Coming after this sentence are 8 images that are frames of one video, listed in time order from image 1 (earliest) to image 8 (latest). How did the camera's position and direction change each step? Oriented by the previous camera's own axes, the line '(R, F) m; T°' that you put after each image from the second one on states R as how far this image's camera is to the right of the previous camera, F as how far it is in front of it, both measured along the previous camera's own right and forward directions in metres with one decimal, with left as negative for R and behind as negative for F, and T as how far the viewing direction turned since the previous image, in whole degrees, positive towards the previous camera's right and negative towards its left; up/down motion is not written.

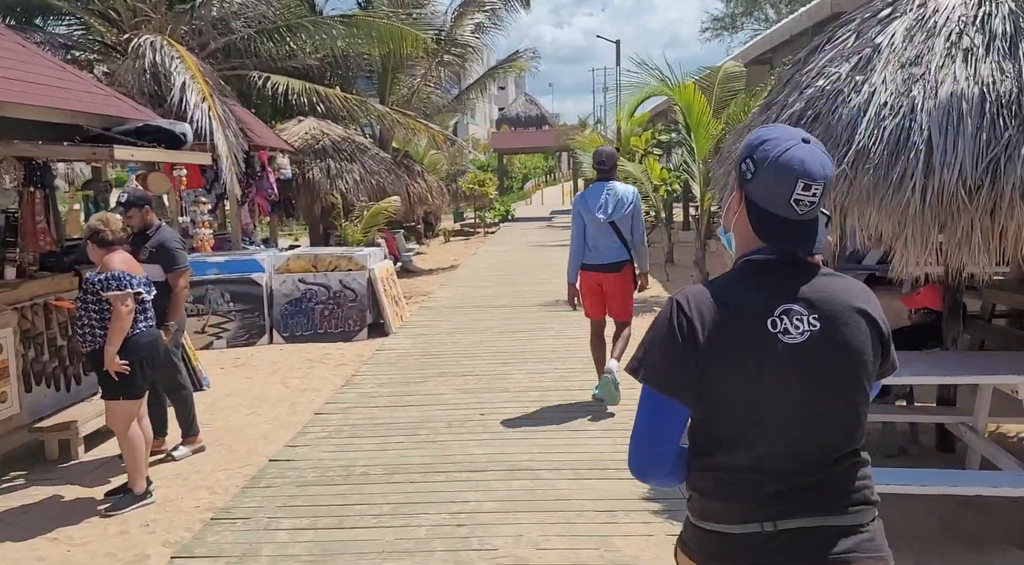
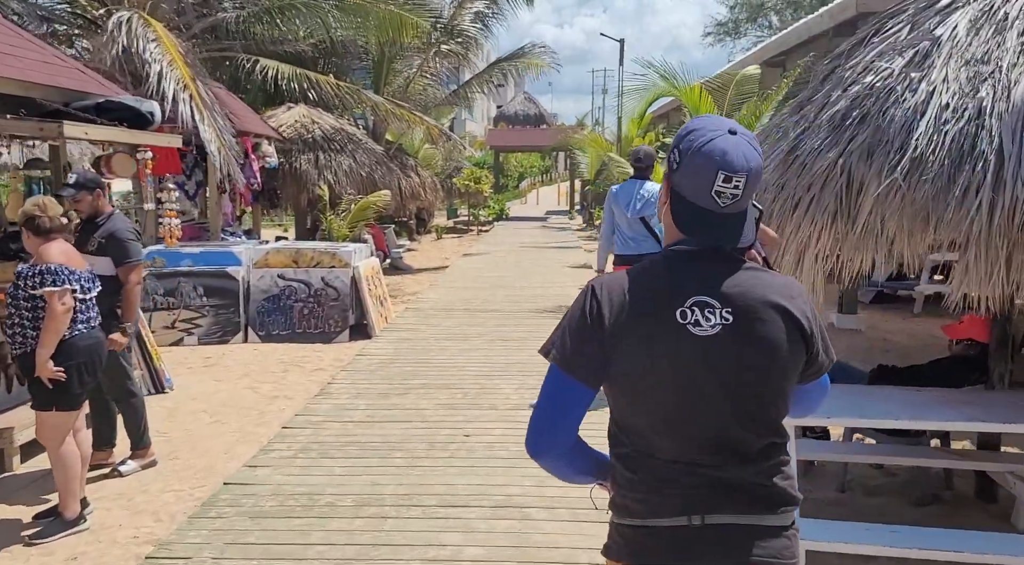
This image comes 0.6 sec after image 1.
(0.0, +0.5) m; +1°
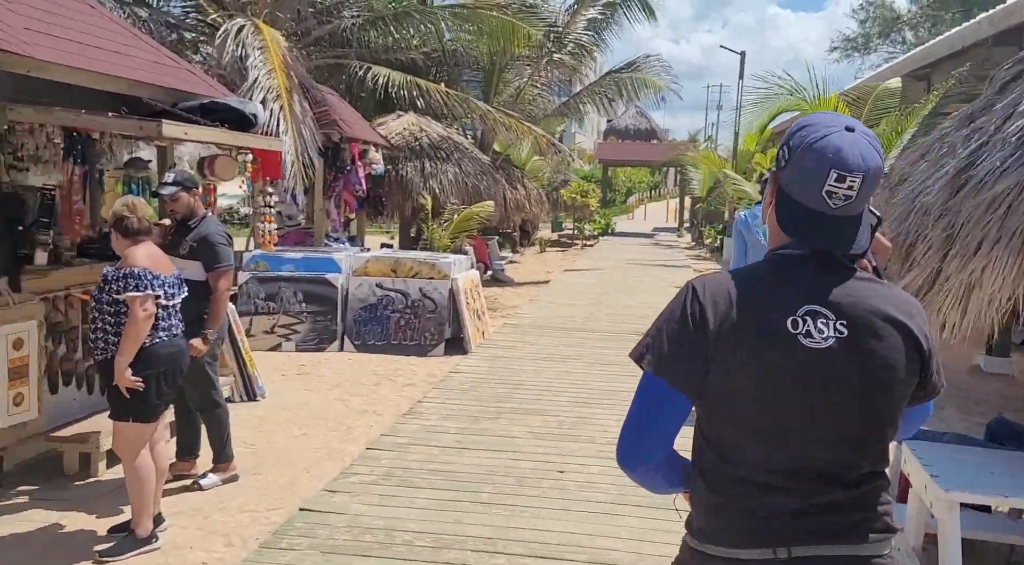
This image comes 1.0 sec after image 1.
(0.0, +0.4) m; -7°
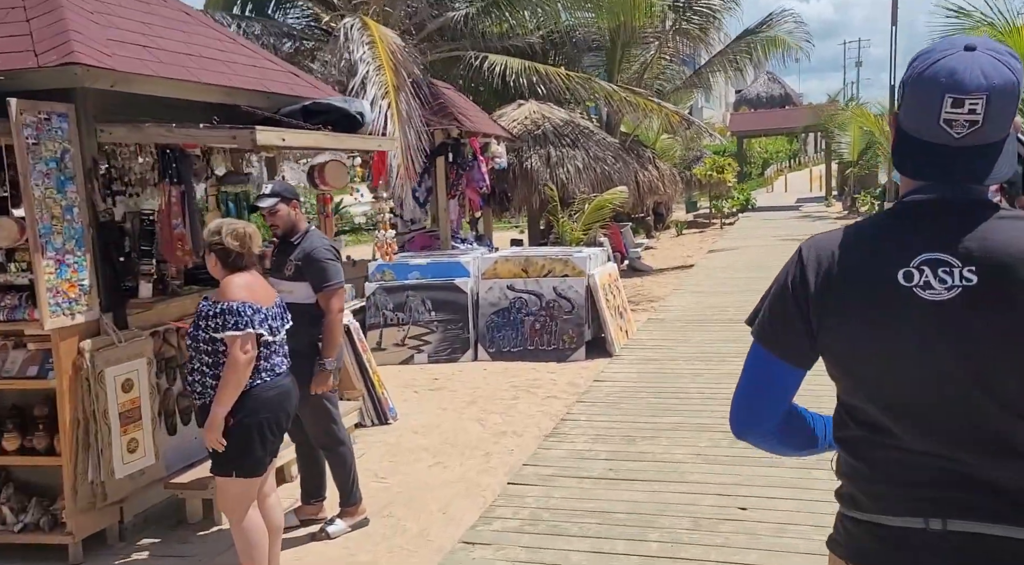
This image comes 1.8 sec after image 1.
(-0.1, +0.7) m; -9°
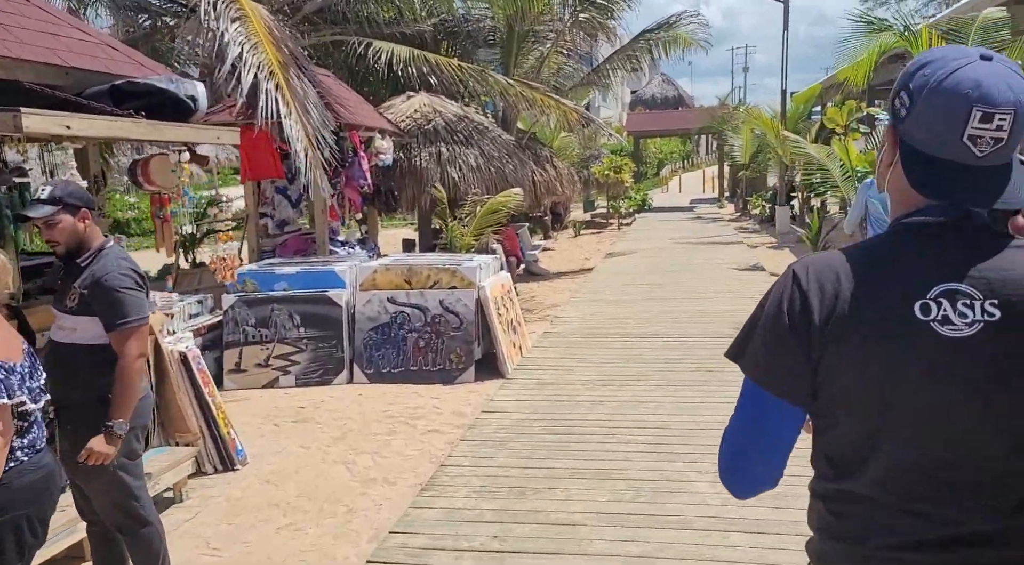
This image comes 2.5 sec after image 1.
(+0.1, +0.8) m; +7°
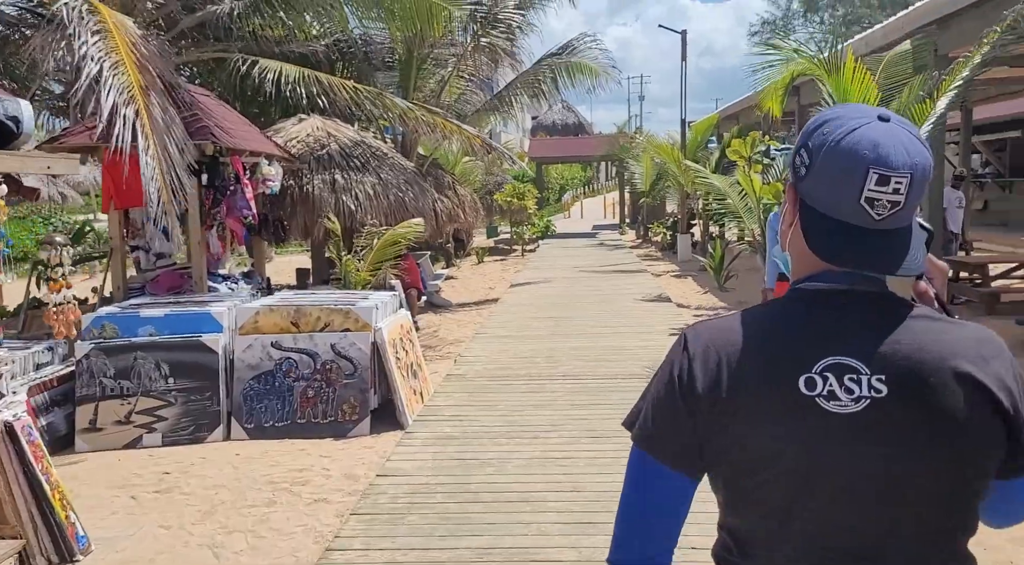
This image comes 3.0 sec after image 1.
(0.0, +0.5) m; +7°
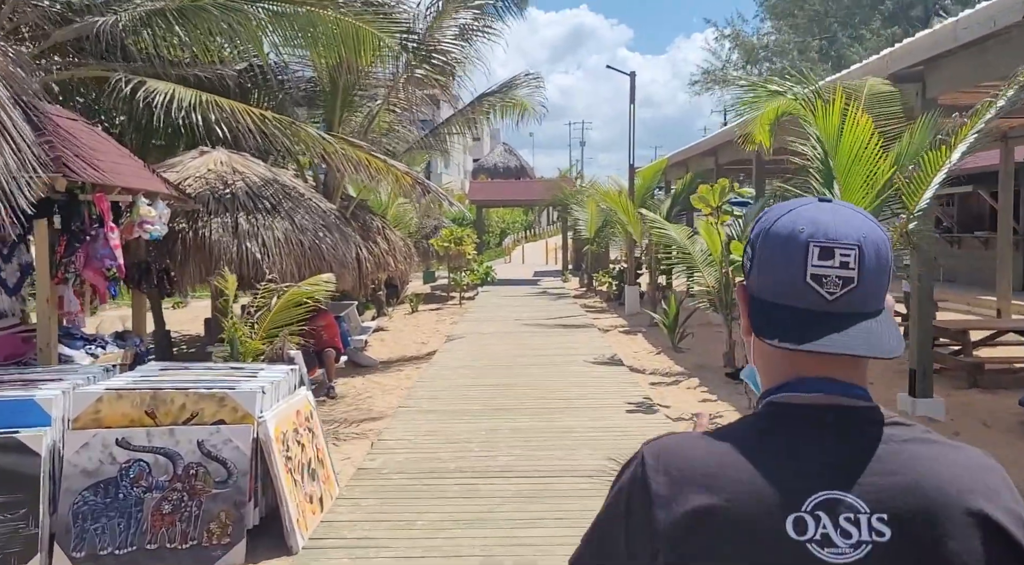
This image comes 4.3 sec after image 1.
(+0.1, +1.3) m; +4°
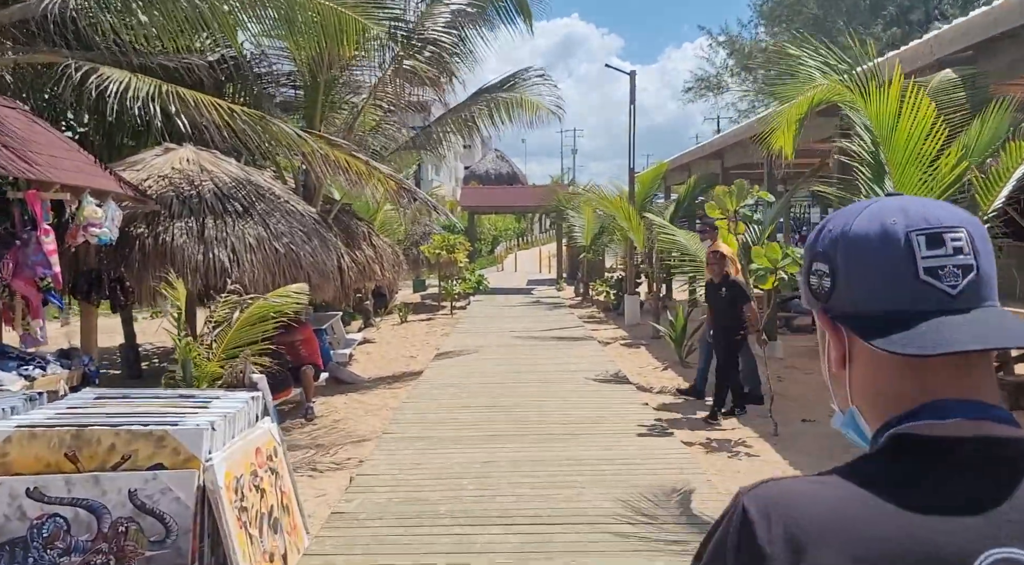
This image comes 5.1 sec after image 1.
(-0.1, +0.8) m; +1°
